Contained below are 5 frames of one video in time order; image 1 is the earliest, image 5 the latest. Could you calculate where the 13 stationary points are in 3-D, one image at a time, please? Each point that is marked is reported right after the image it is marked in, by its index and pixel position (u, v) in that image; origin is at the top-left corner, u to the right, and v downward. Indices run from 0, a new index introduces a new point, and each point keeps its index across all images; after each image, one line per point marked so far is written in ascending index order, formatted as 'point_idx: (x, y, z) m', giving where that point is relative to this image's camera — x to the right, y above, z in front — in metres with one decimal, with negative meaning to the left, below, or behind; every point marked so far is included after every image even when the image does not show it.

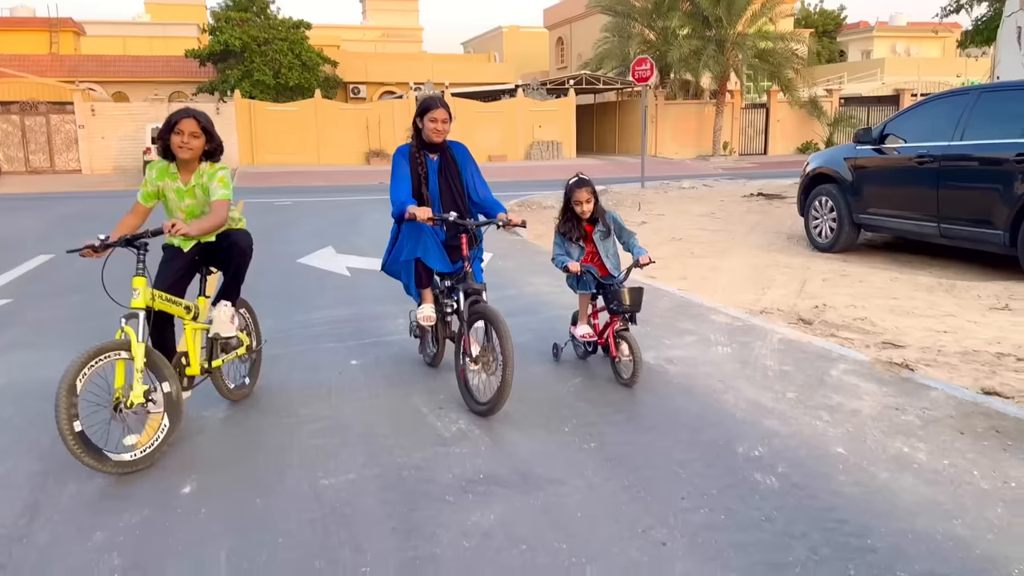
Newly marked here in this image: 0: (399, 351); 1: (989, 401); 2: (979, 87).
0: (-0.8, -0.4, +5.6) m
1: (+2.6, -0.6, +4.5) m
2: (+4.6, +2.0, +8.0) m
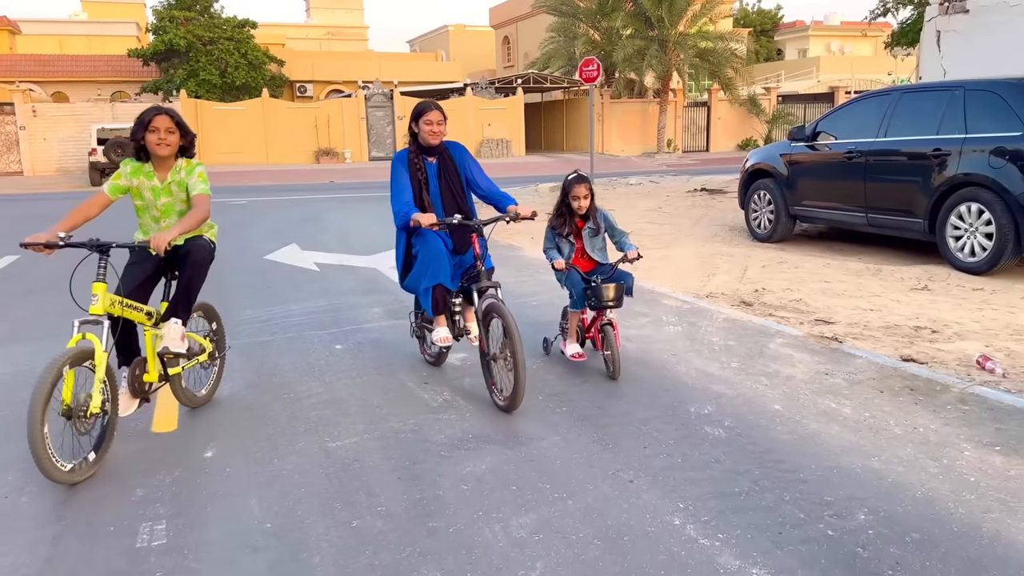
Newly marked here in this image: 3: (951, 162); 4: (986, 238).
0: (-1.0, -0.4, +6.1) m
1: (+2.5, -0.5, +5.1) m
2: (+4.2, +2.2, +8.8) m
3: (+4.3, +1.2, +7.9) m
4: (+4.5, +0.5, +7.7) m
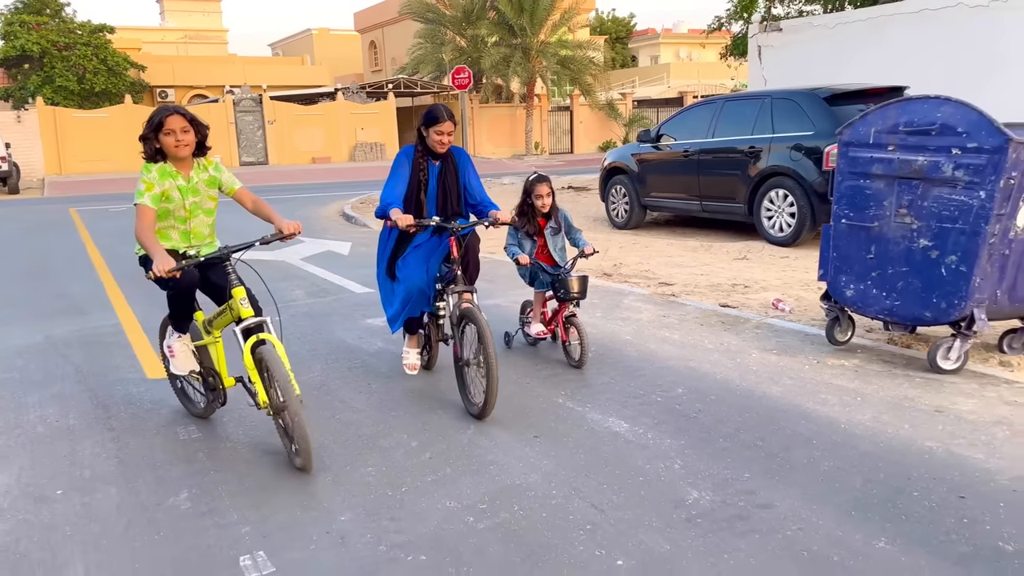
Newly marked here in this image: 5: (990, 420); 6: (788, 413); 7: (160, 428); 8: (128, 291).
0: (-1.8, -0.2, +7.2) m
1: (+1.8, -0.2, +6.9) m
2: (+2.8, +2.5, +10.7) m
3: (+3.1, +1.6, +9.9) m
4: (+3.3, +0.9, +9.7) m
5: (+2.4, -0.7, +4.1) m
6: (+1.4, -0.7, +4.3) m
7: (-1.9, -0.7, +4.3) m
8: (-3.9, 0.0, +8.2) m
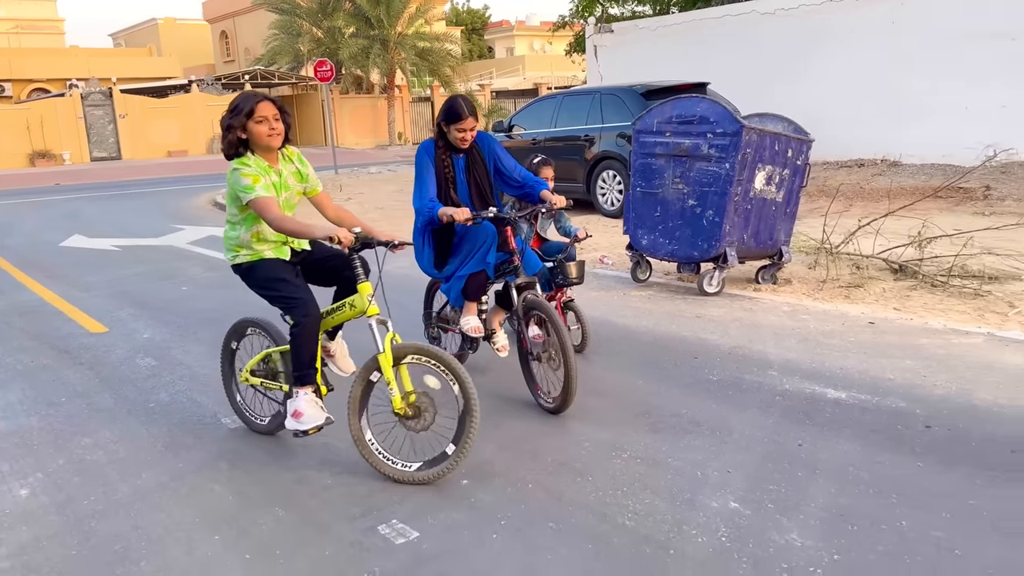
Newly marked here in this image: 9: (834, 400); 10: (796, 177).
0: (-3.1, +0.1, +8.4) m
1: (+0.5, +0.3, +8.6) m
2: (+0.8, +3.0, +12.5) m
3: (+1.2, +2.1, +11.8) m
4: (+1.5, +1.4, +11.7) m
5: (+1.6, -0.2, +6.0) m
6: (+0.6, -0.3, +6.0) m
7: (-2.6, -0.5, +5.5) m
8: (-5.3, +0.1, +9.0) m
9: (+1.7, -0.6, +4.2) m
10: (+2.5, +1.0, +7.1) m
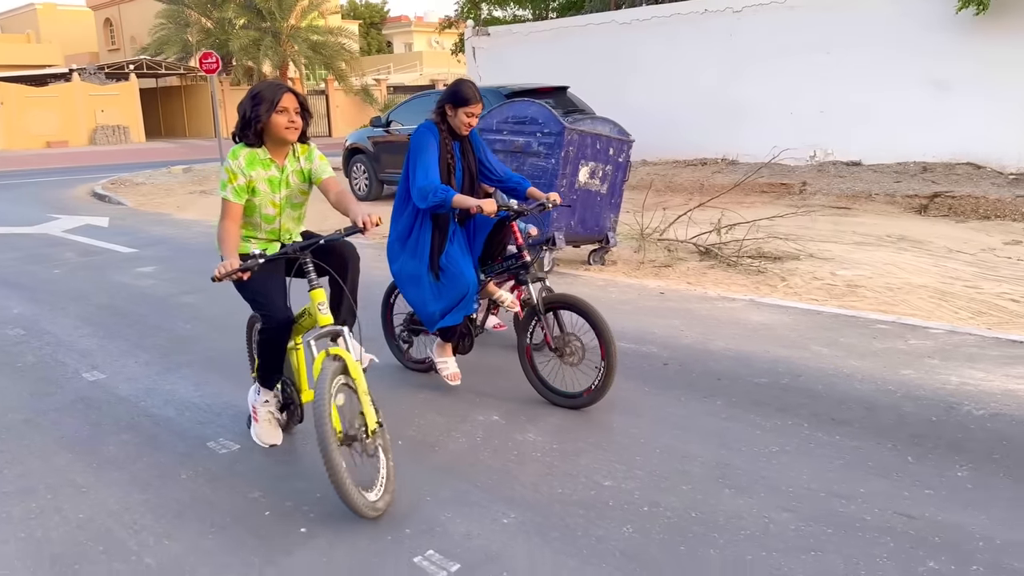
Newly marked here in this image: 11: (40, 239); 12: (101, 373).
0: (-4.6, +0.3, +8.8) m
1: (-1.1, +0.5, +9.4) m
2: (-1.3, +3.2, +13.4) m
3: (-0.8, +2.3, +12.7) m
4: (-0.4, +1.6, +12.6) m
5: (+0.3, 0.0, +7.0) m
6: (-0.7, -0.1, +6.9) m
7: (-3.8, -0.3, +6.0) m
8: (-6.9, +0.3, +9.2) m
9: (+0.6, -0.4, +5.3) m
10: (+1.1, +1.2, +8.2) m
11: (-6.1, +0.6, +10.6) m
12: (-2.5, -0.5, +4.9) m
